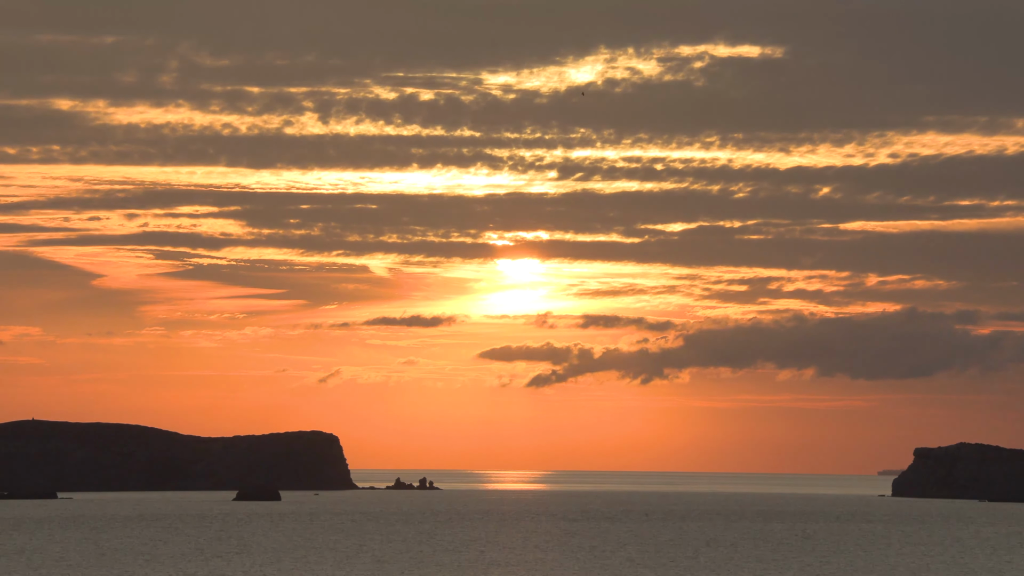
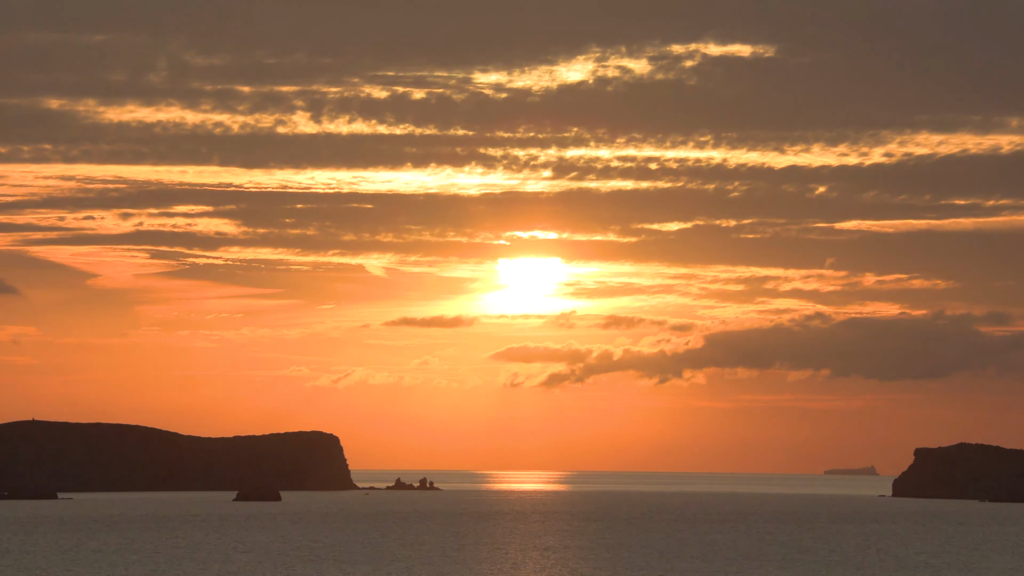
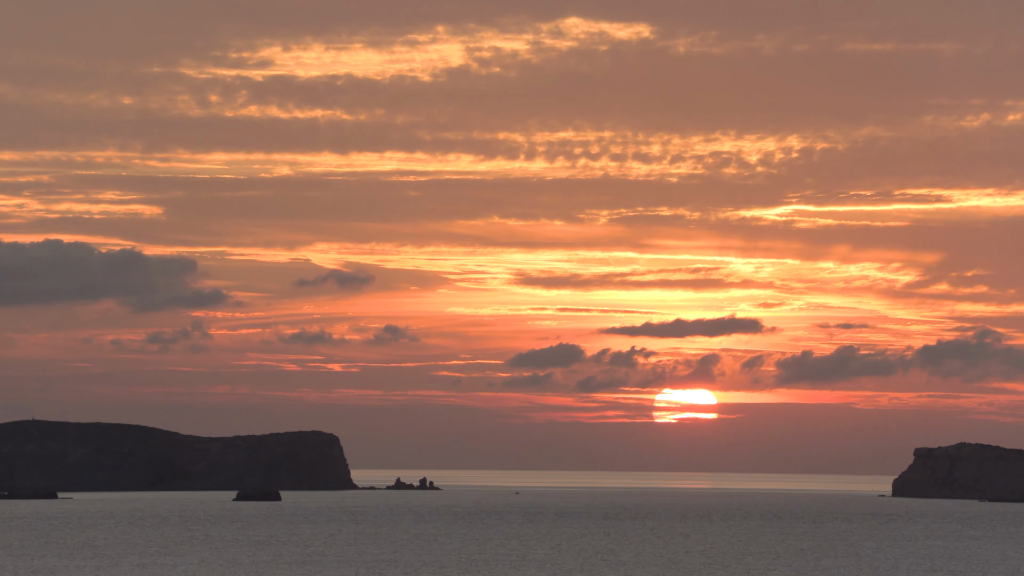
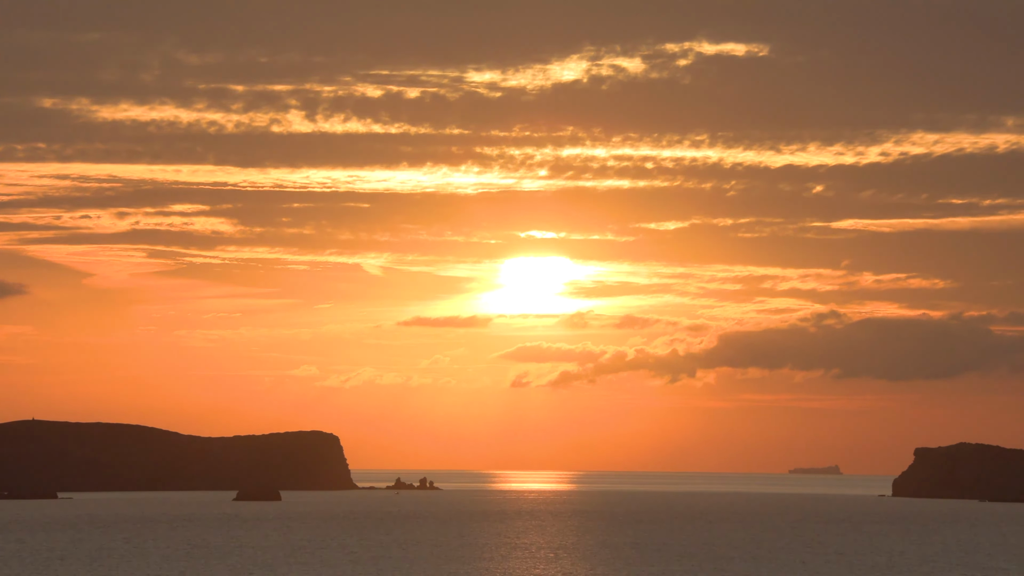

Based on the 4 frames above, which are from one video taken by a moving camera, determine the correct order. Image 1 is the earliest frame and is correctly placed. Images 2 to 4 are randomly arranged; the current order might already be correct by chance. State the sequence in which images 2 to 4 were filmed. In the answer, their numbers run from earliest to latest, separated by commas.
2, 4, 3
